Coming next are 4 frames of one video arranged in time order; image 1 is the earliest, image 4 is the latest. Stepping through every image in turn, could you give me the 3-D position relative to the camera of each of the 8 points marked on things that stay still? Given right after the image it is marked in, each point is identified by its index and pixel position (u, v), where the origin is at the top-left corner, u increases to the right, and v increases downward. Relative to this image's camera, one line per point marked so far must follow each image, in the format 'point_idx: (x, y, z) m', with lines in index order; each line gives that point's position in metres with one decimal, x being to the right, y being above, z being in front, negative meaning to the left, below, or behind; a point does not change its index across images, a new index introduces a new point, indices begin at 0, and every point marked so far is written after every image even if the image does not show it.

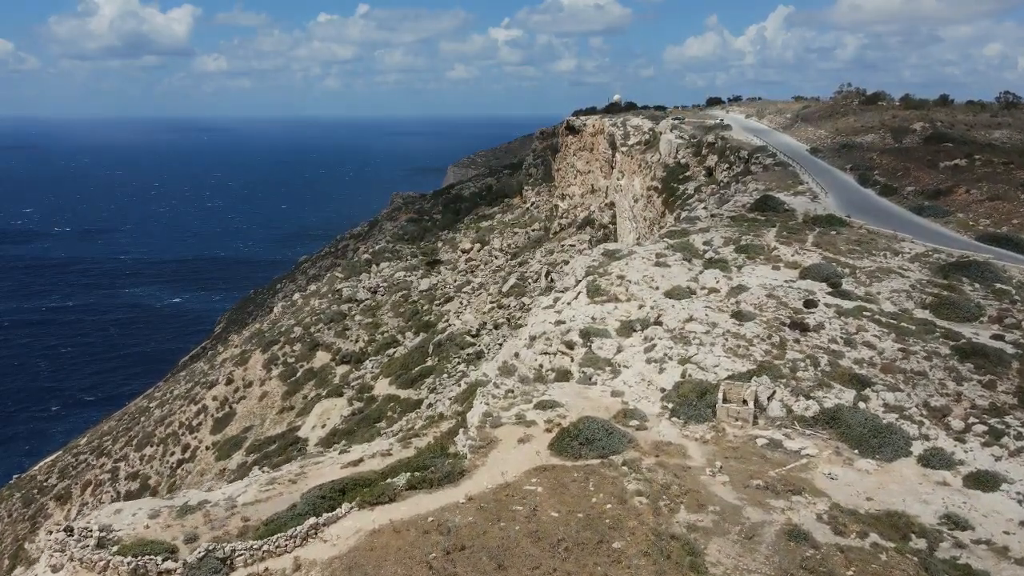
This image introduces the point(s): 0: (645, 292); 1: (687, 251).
0: (+3.8, -0.1, +16.6) m
1: (+5.7, +1.2, +18.8) m
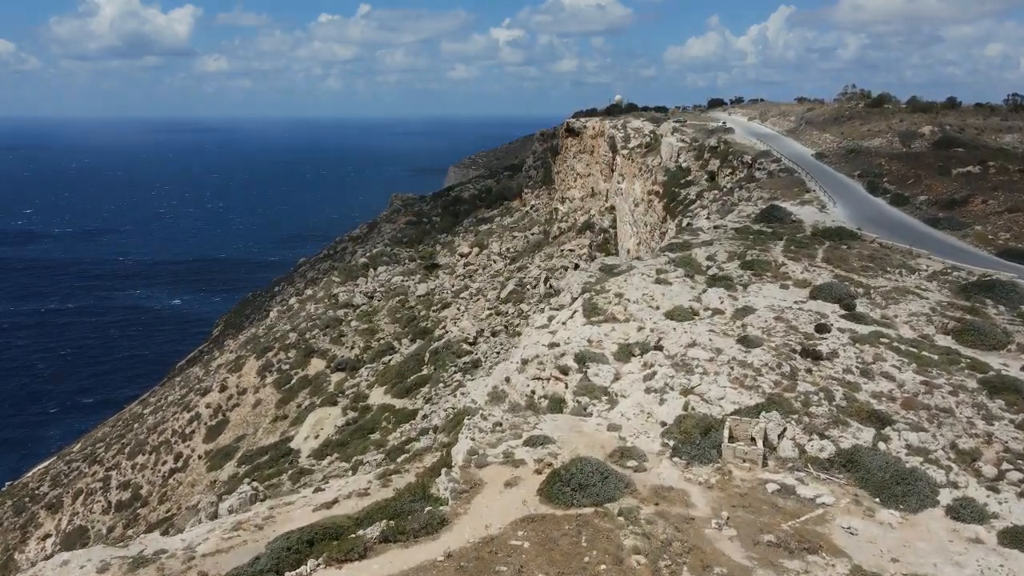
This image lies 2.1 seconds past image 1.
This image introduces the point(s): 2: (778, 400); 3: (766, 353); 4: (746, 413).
0: (+3.6, -0.7, +15.6) m
1: (+5.4, +0.7, +17.8) m
2: (+5.3, -2.2, +11.5) m
3: (+5.6, -1.4, +12.8) m
4: (+4.6, -2.5, +11.5) m
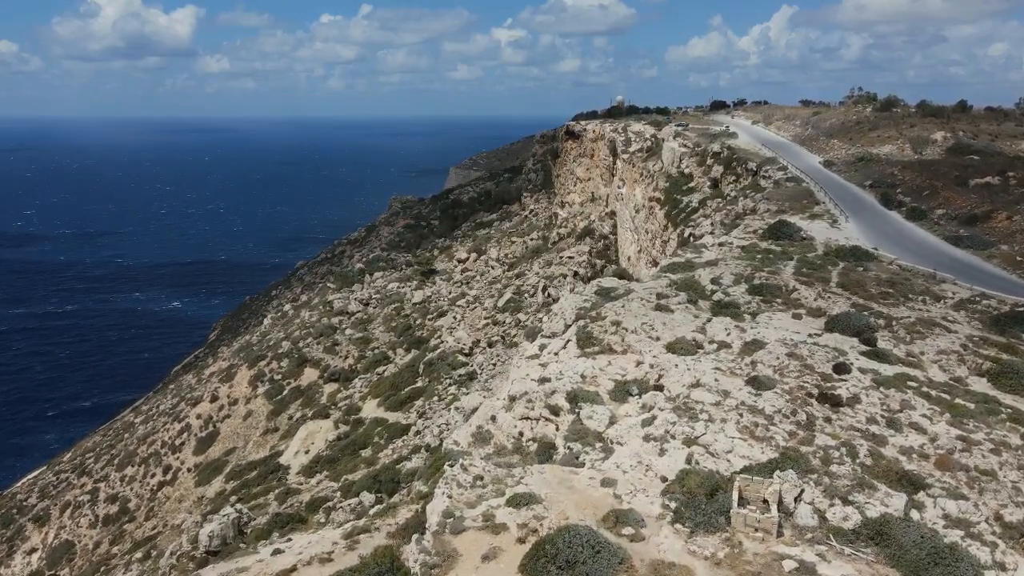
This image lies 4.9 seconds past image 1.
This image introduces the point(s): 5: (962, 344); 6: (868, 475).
0: (+3.2, -1.4, +14.2) m
1: (+5.1, 0.0, +16.4) m
2: (+4.9, -2.9, +10.2) m
3: (+5.3, -2.2, +11.5) m
4: (+4.3, -3.2, +10.1) m
5: (+9.8, -1.2, +12.7) m
6: (+6.0, -3.1, +9.7) m
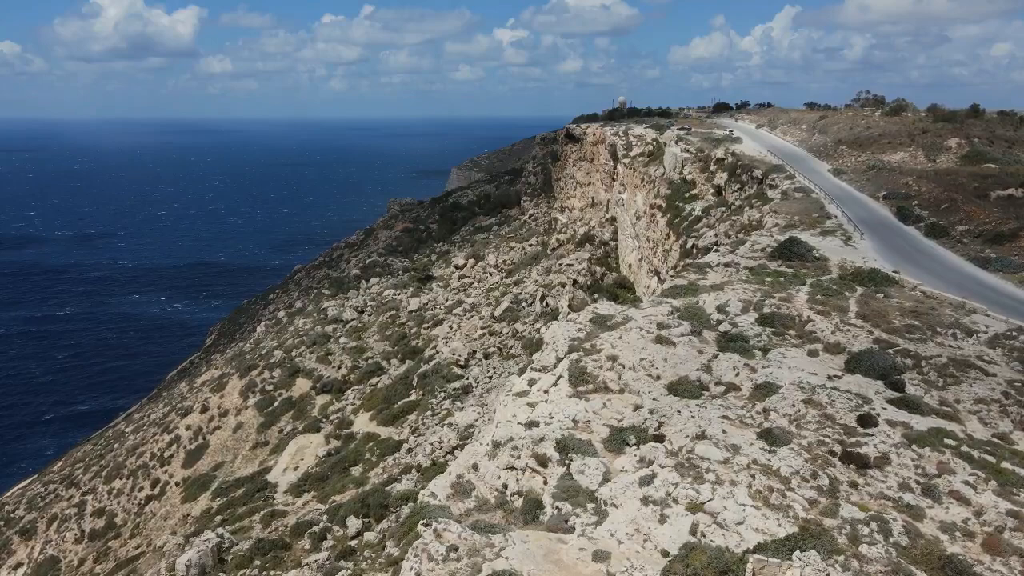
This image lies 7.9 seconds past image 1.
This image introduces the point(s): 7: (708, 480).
0: (+2.9, -2.1, +12.8) m
1: (+4.8, -0.8, +15.0) m
2: (+4.6, -3.7, +8.8) m
3: (+4.9, -2.9, +10.1) m
4: (+3.9, -3.9, +8.7) m
5: (+9.5, -1.9, +11.2) m
6: (+5.6, -3.9, +8.3) m
7: (+3.4, -3.3, +10.0) m
